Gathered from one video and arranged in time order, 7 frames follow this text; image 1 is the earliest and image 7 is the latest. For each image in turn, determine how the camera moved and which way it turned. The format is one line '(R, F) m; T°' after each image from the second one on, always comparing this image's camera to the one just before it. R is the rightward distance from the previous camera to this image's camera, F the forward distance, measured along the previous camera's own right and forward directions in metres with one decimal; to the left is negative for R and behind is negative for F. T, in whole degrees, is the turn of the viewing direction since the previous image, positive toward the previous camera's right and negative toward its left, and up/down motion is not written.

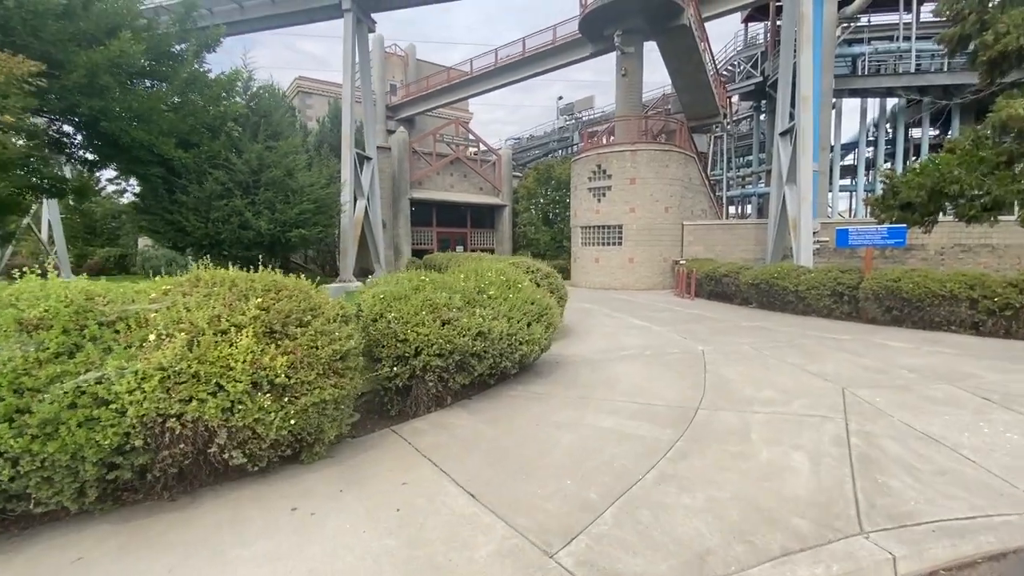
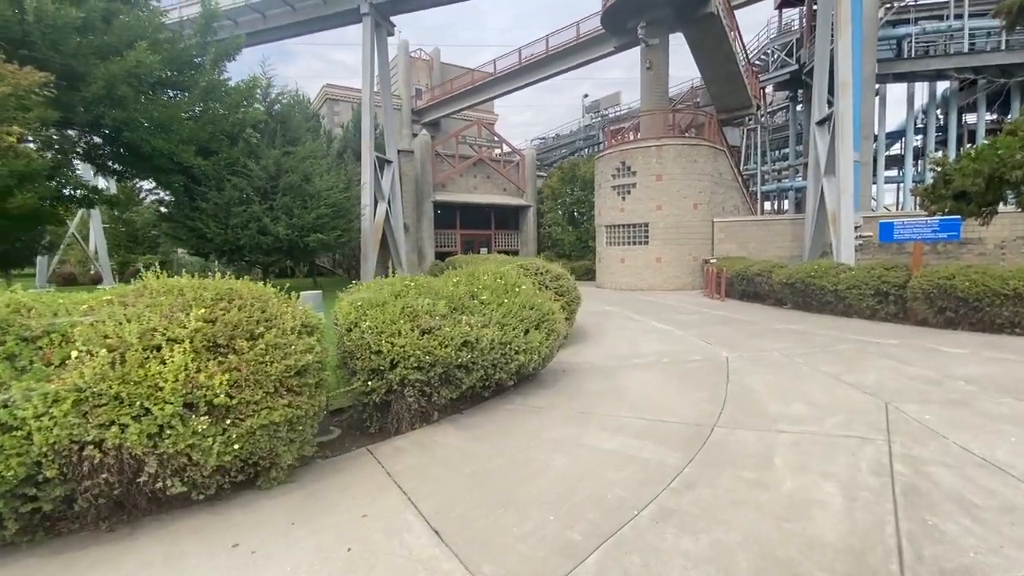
(+0.3, +0.4) m; -4°
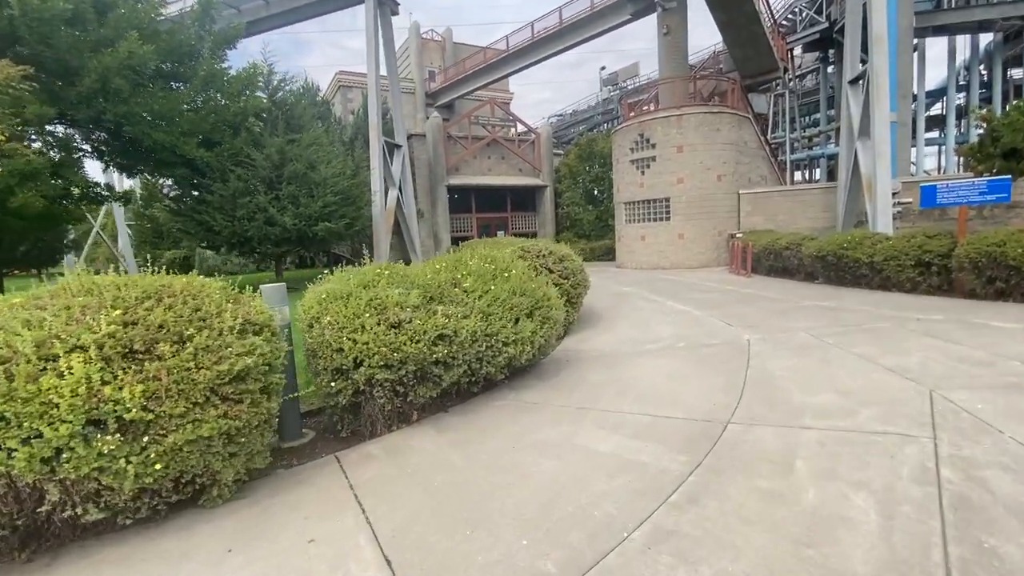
(+0.3, +0.4) m; -3°
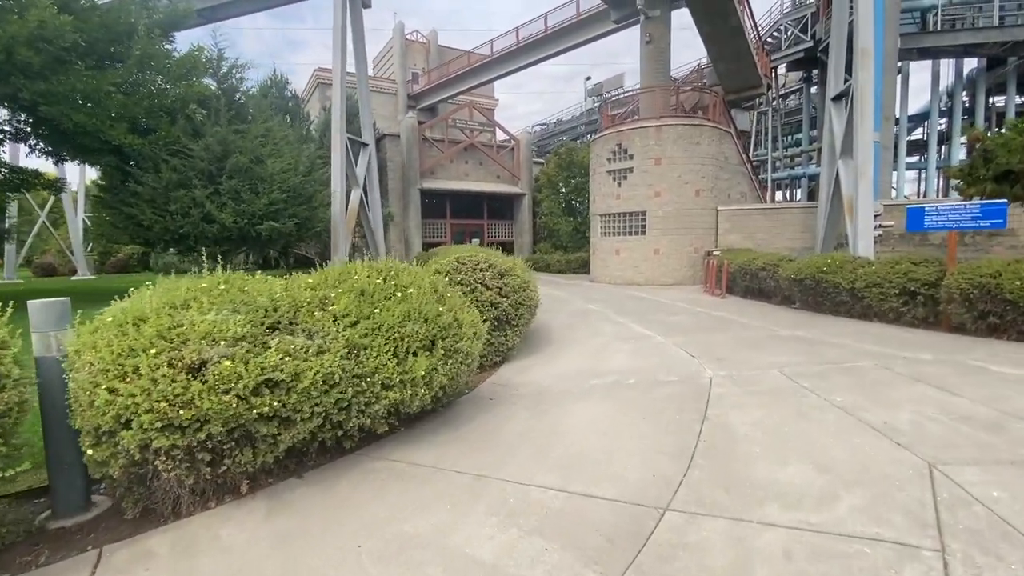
(+0.5, +0.8) m; +2°
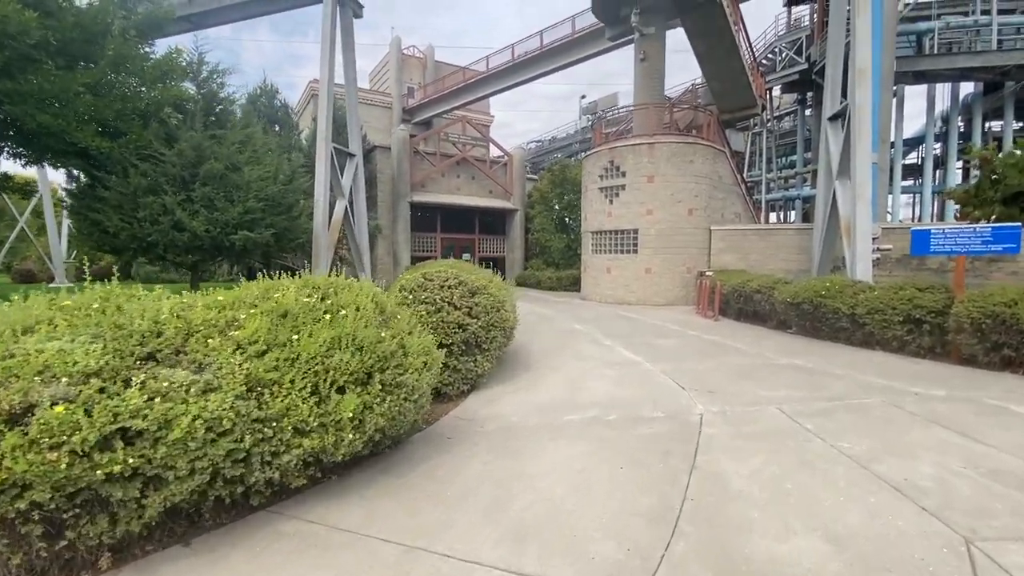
(+0.2, +0.5) m; +1°
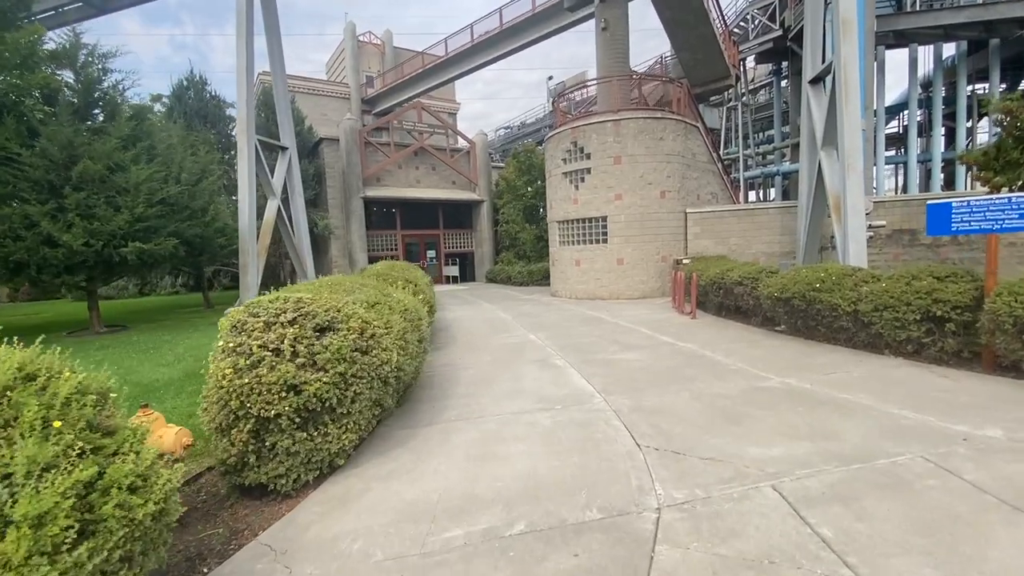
(+0.7, +1.4) m; +2°
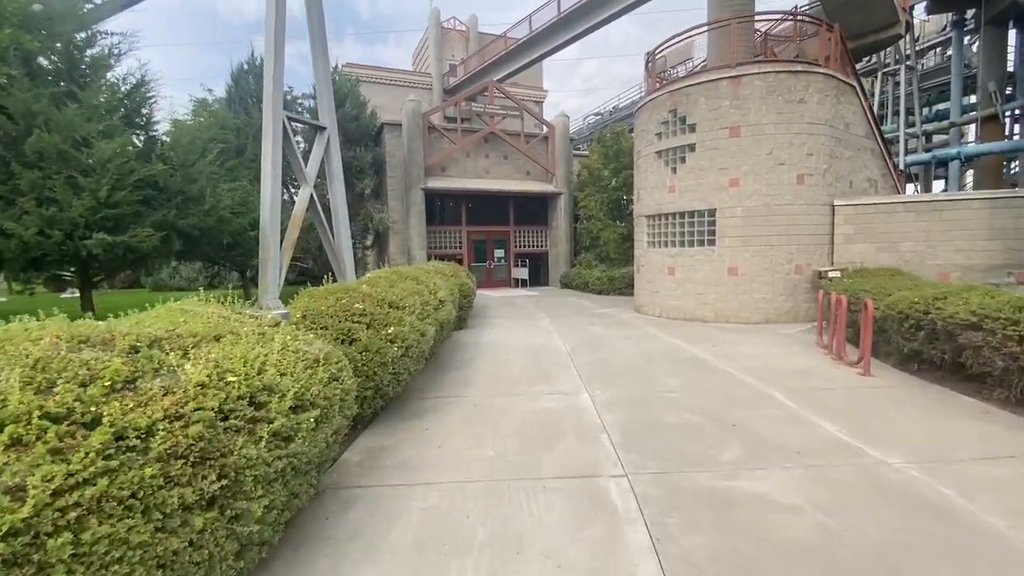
(+0.4, +2.9) m; -11°
